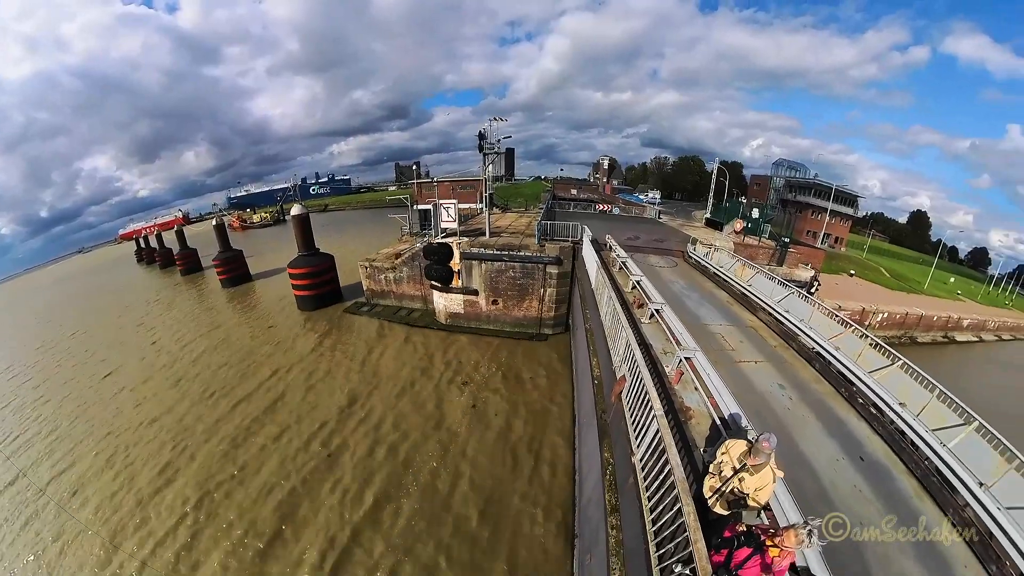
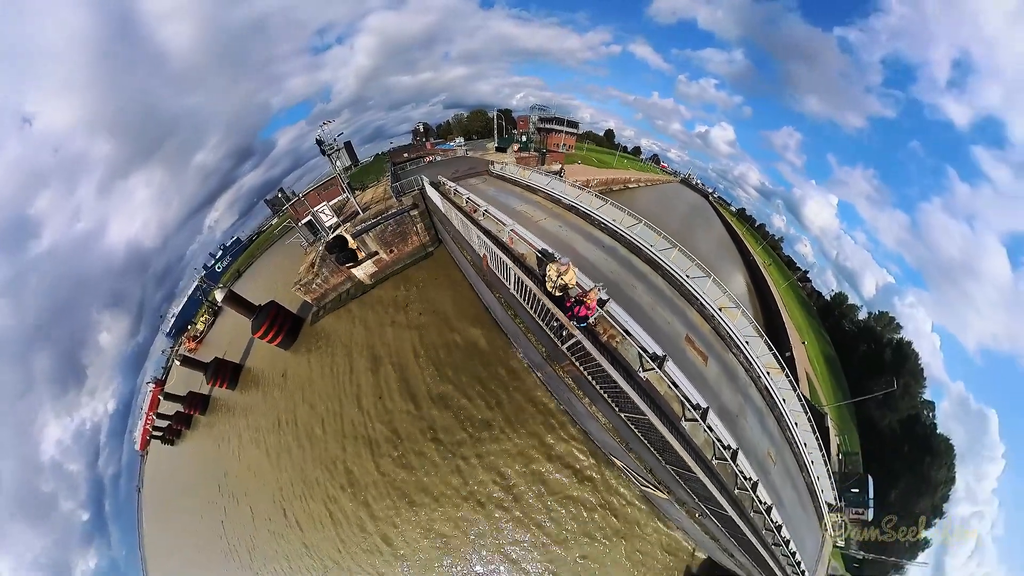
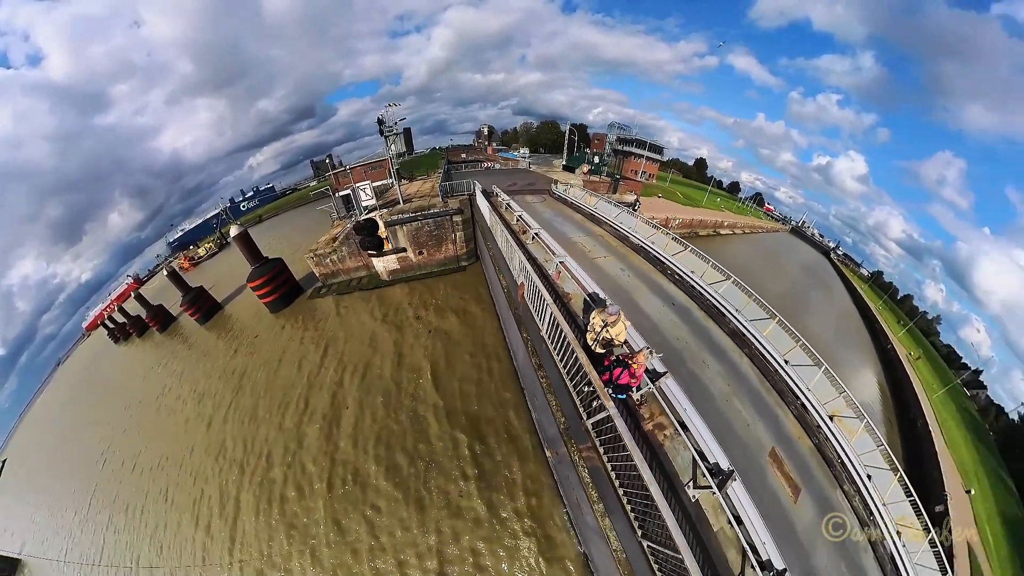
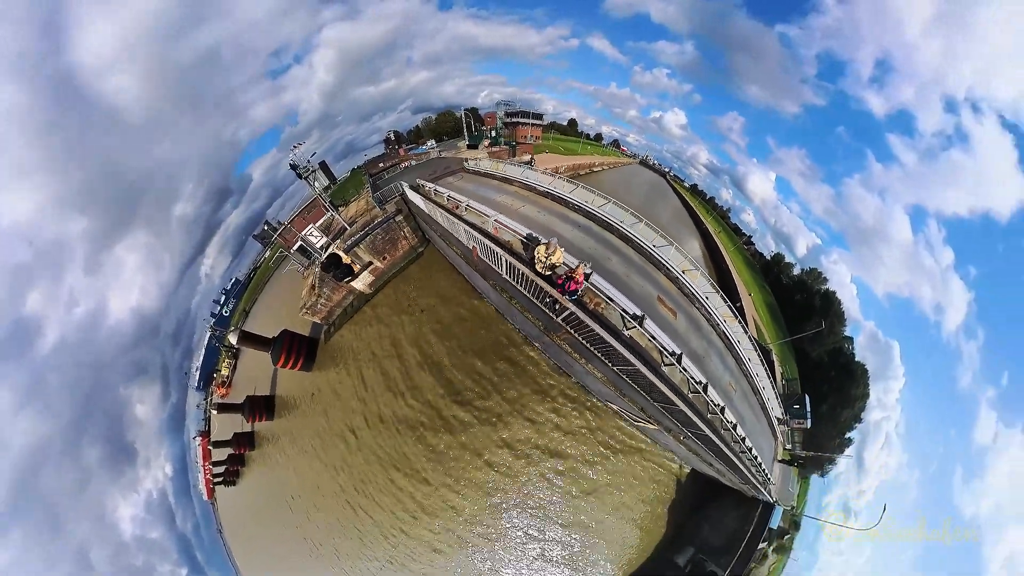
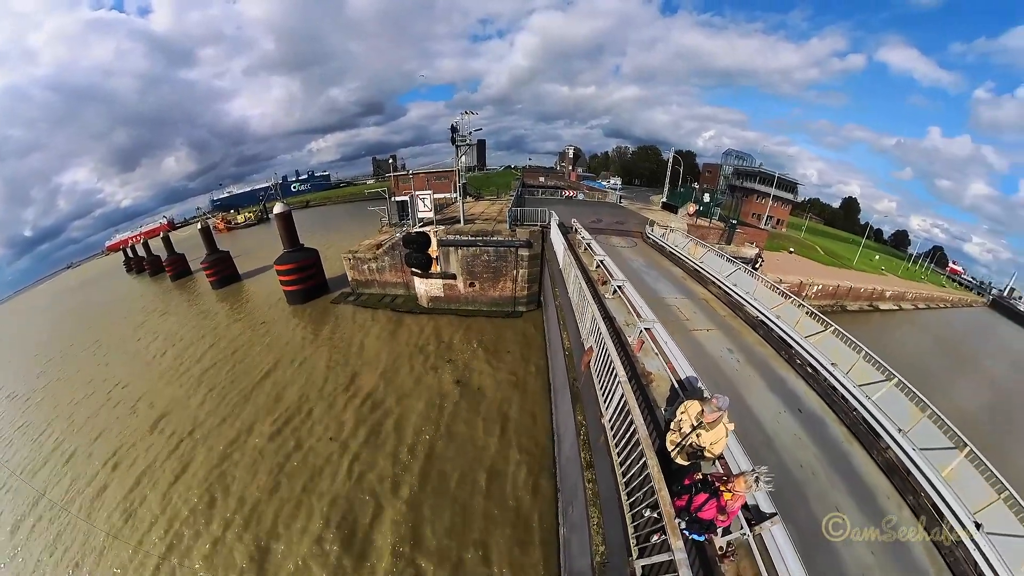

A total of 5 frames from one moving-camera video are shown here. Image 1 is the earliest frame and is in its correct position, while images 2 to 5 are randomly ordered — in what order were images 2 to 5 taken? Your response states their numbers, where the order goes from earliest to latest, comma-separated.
5, 3, 2, 4
